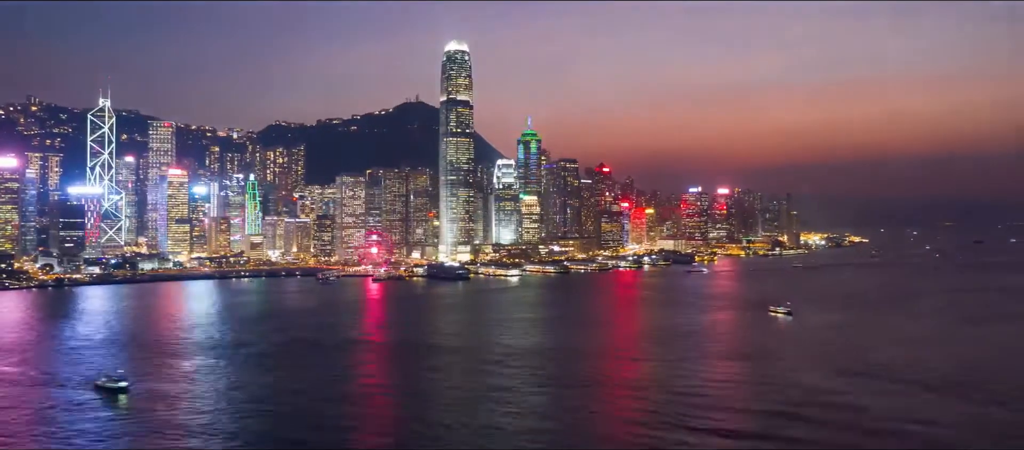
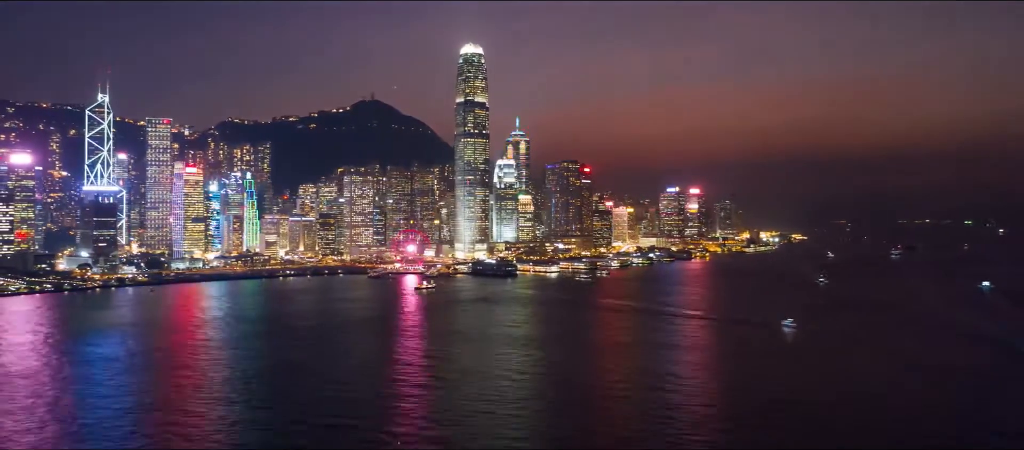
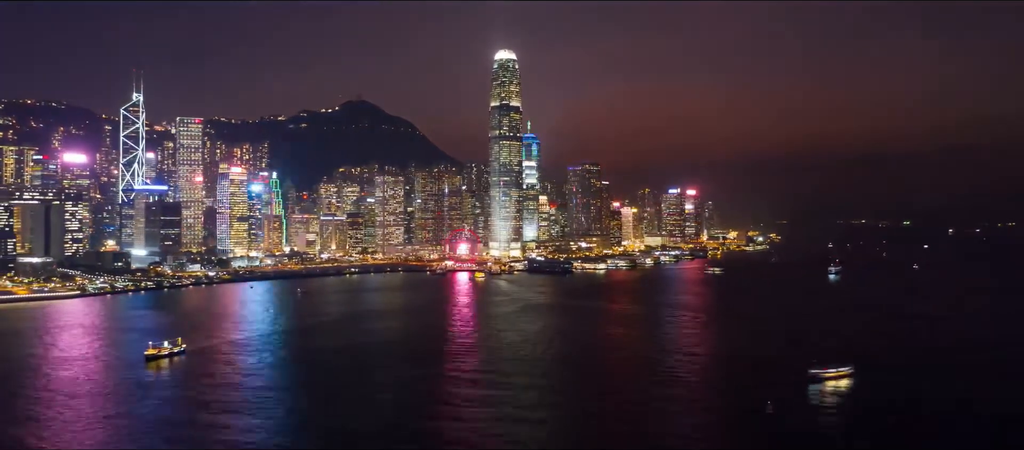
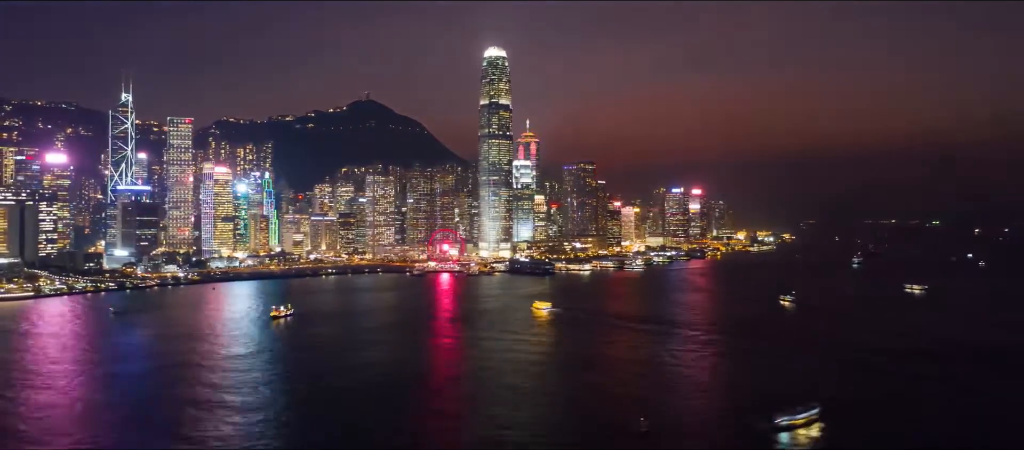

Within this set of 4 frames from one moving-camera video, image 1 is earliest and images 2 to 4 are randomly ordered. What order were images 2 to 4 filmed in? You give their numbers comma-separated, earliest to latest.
2, 4, 3
